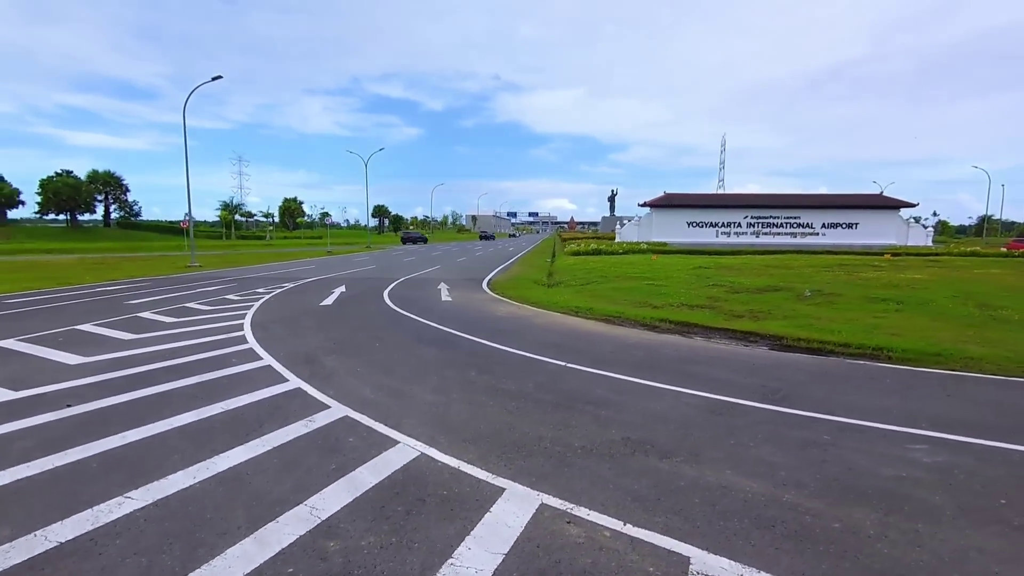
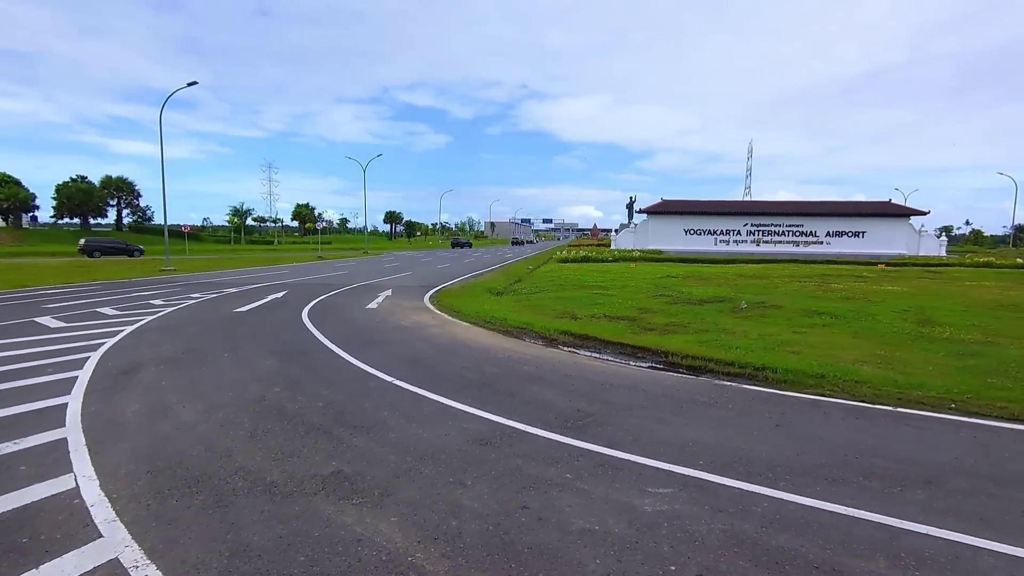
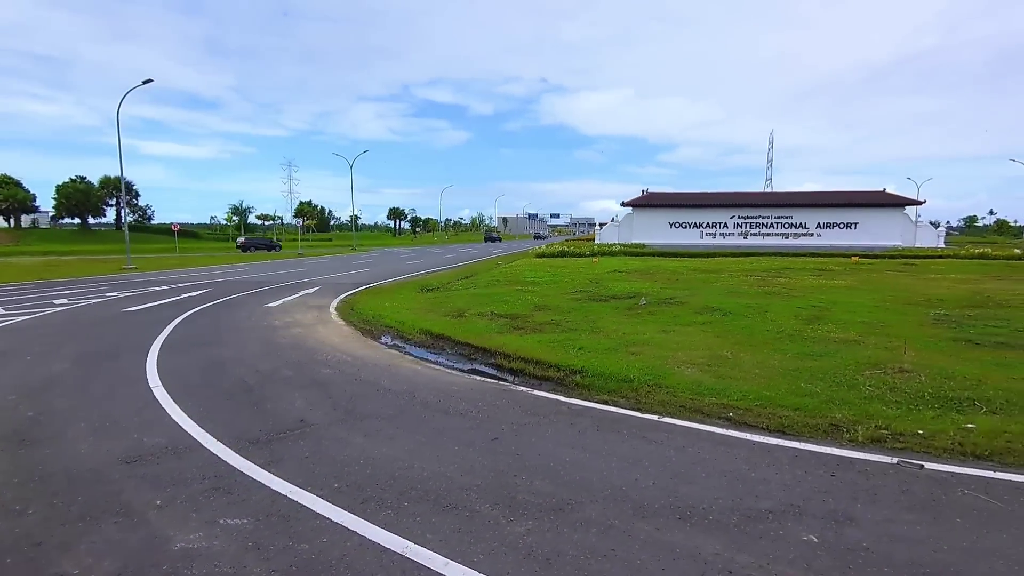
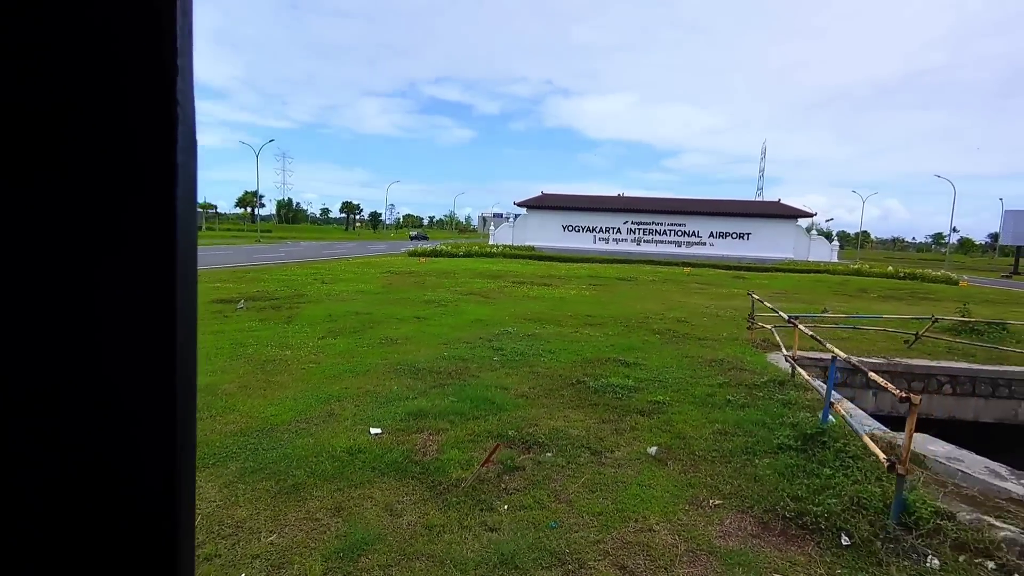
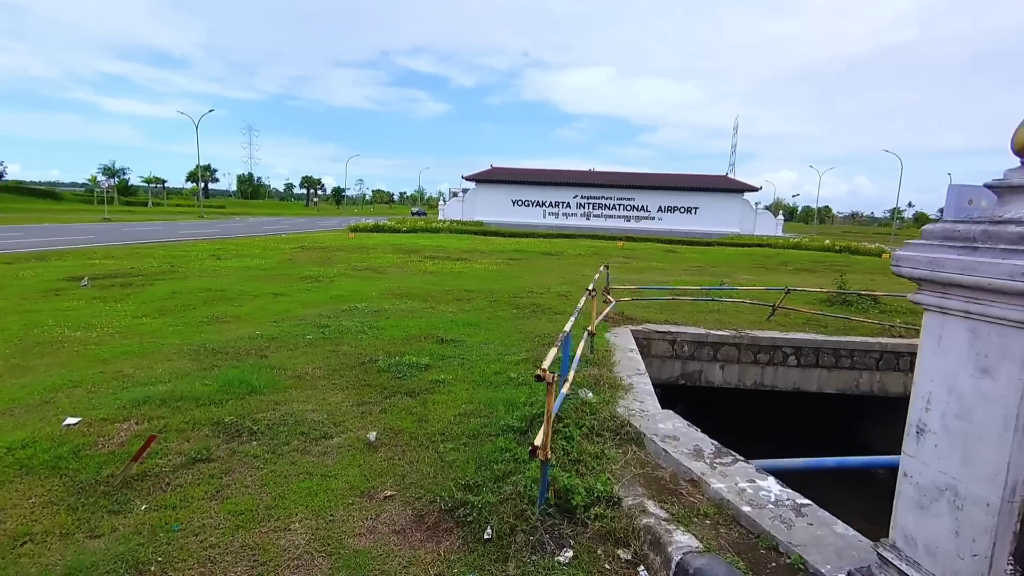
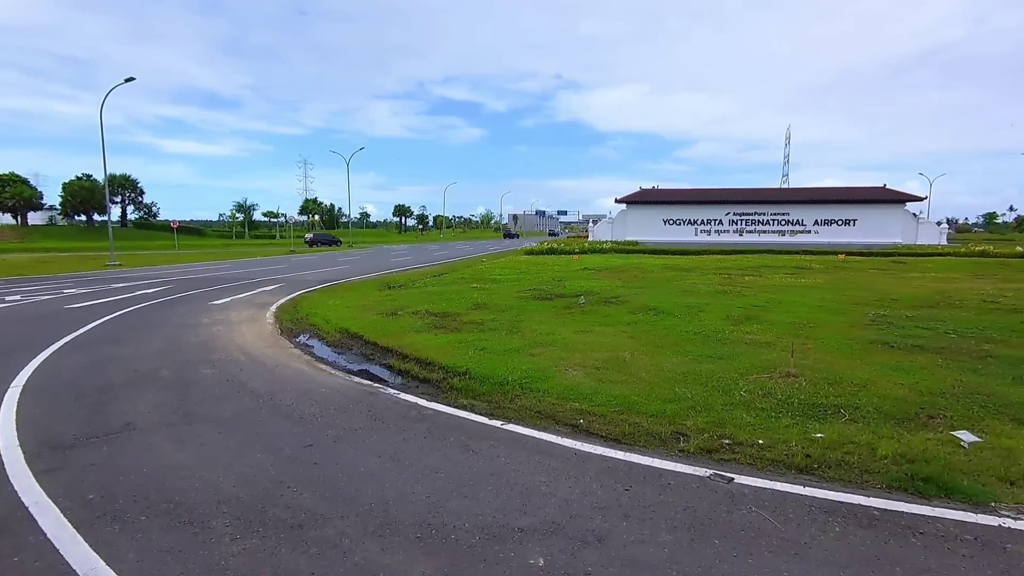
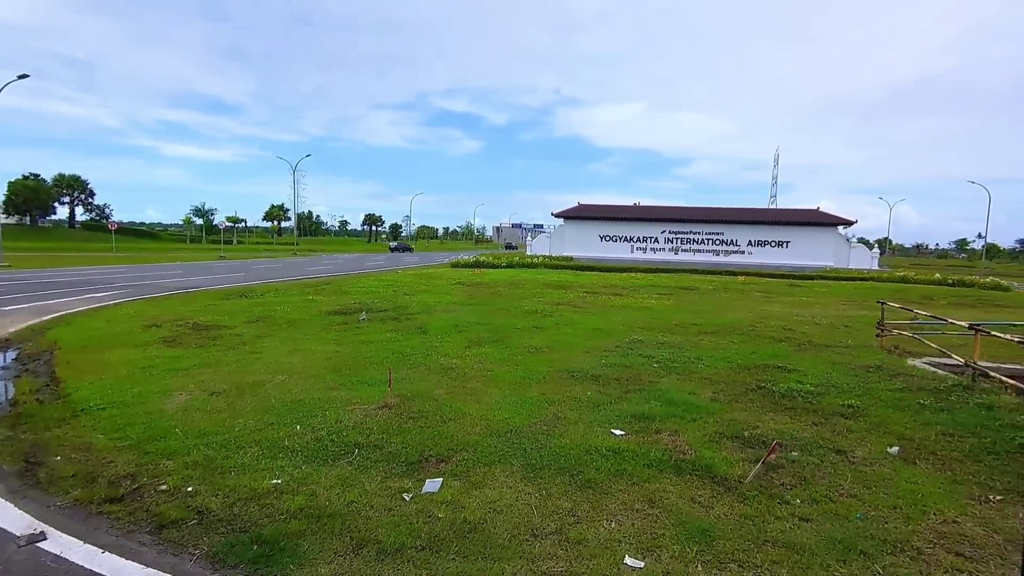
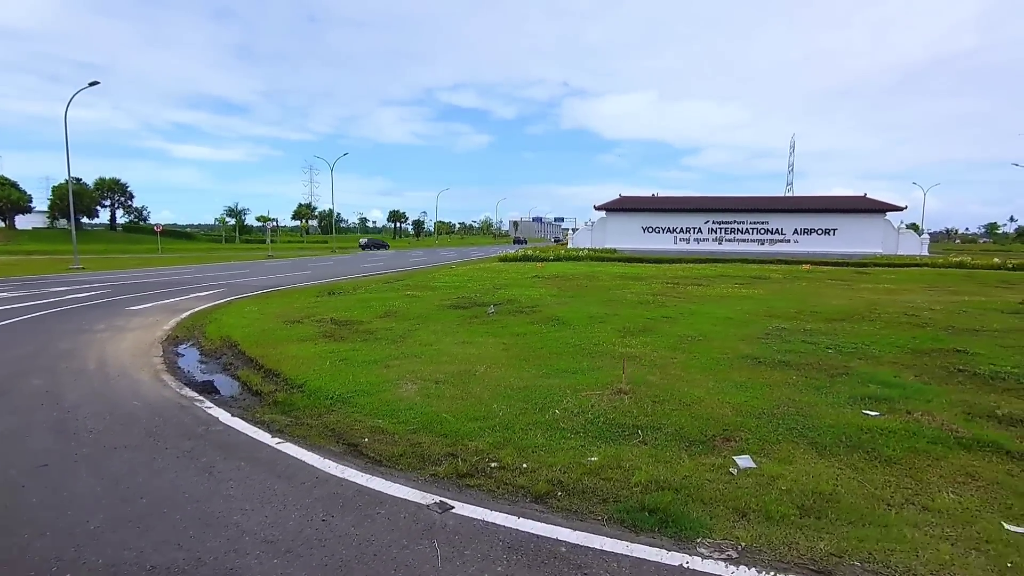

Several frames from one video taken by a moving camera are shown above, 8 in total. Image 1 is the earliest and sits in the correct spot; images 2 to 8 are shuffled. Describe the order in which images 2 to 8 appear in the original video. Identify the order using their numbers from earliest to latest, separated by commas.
2, 3, 6, 8, 7, 4, 5
